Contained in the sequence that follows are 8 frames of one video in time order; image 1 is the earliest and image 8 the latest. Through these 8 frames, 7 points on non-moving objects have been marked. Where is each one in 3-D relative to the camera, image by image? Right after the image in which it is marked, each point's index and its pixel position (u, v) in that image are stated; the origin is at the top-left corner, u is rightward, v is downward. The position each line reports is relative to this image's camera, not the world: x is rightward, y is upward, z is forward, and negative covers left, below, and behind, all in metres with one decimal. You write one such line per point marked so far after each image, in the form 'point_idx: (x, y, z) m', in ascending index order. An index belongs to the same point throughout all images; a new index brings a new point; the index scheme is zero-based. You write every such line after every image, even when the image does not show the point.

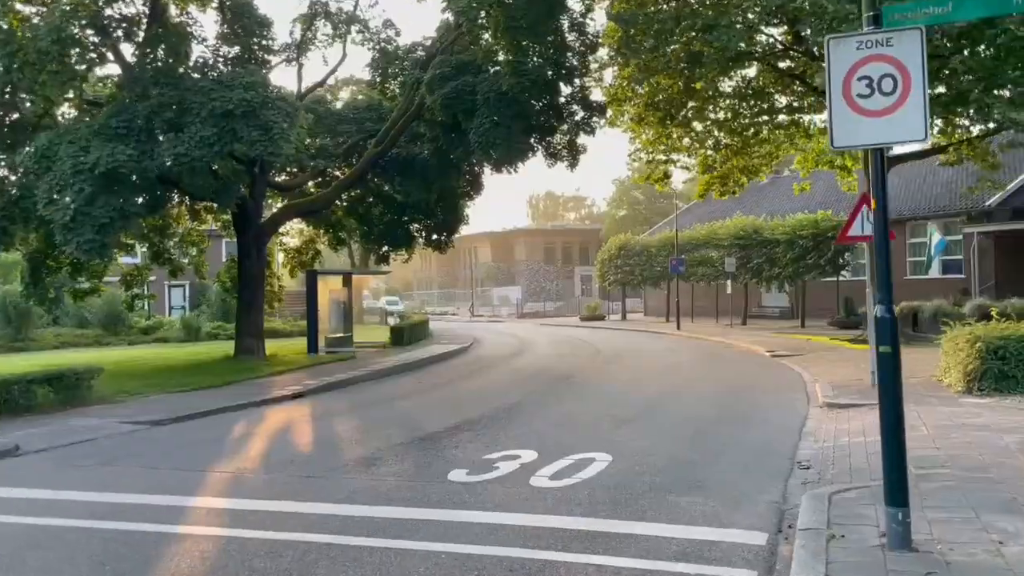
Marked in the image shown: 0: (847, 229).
0: (+4.9, +0.9, +12.4) m
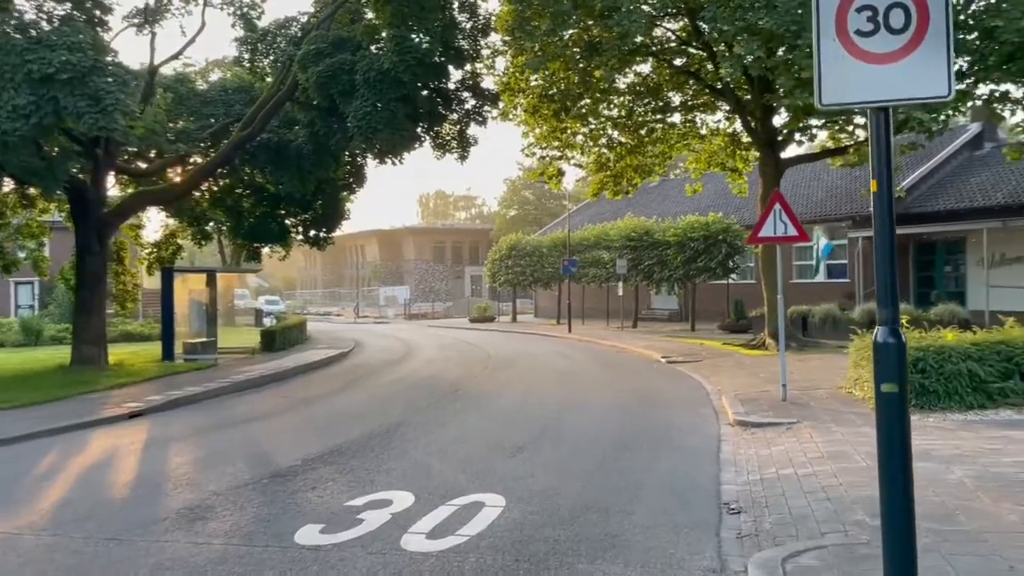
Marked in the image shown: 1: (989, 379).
0: (+3.3, +0.8, +11.4) m
1: (+5.7, -1.1, +10.0) m
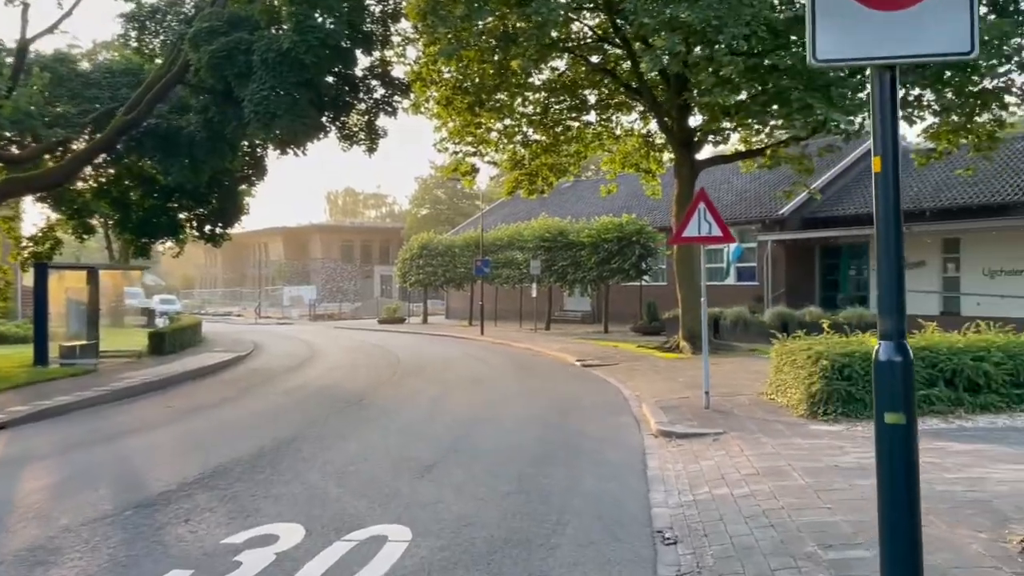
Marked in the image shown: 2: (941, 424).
0: (+2.2, +0.8, +10.8) m
1: (+4.6, -1.1, +9.7) m
2: (+4.7, -1.5, +9.2) m
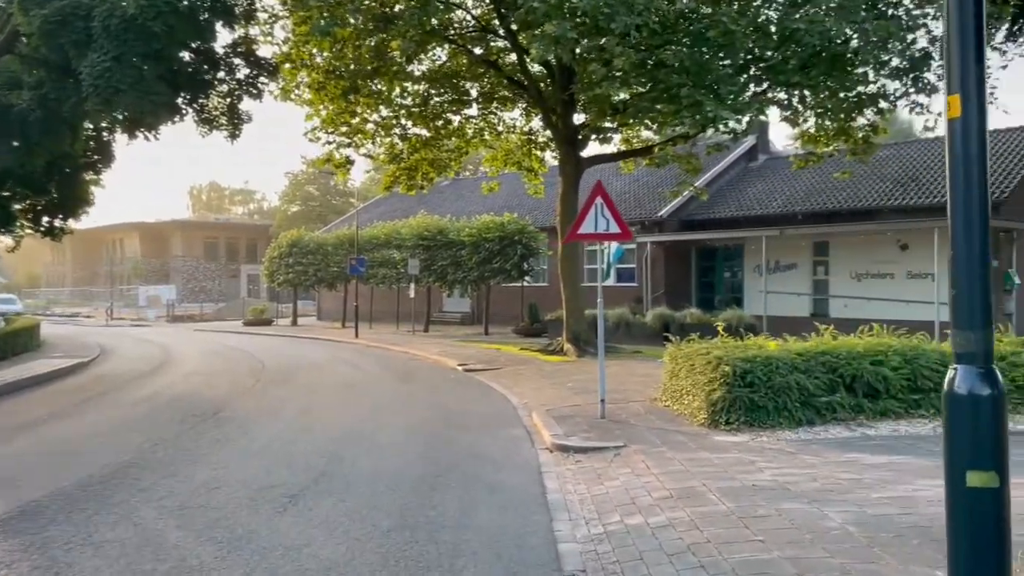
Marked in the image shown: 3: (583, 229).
0: (+0.8, +0.8, +10.1) m
1: (+3.4, -1.2, +9.3) m
2: (+3.5, -1.5, +8.8) m
3: (+0.9, +0.7, +10.0) m
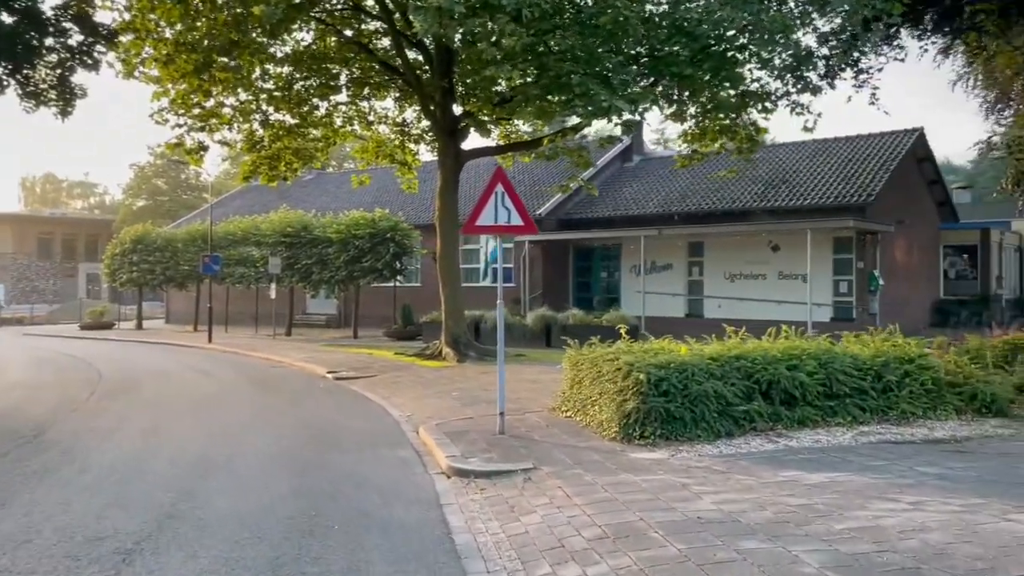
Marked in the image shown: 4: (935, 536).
0: (-0.4, +0.8, +8.9) m
1: (+2.3, -1.2, +8.5) m
2: (+2.5, -1.5, +8.1) m
3: (-0.3, +0.7, +8.9) m
4: (+2.6, -1.5, +5.1) m
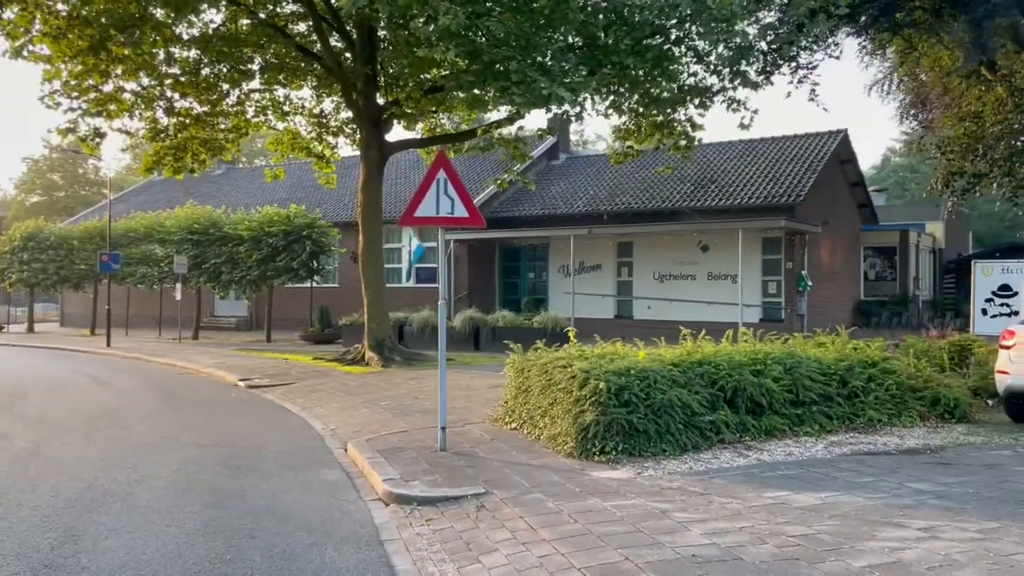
0: (-1.0, +0.8, +7.9) m
1: (+1.7, -1.1, +7.8) m
2: (+2.0, -1.5, +7.4) m
3: (-0.9, +0.7, +7.9) m
4: (+2.4, -1.5, +4.4) m
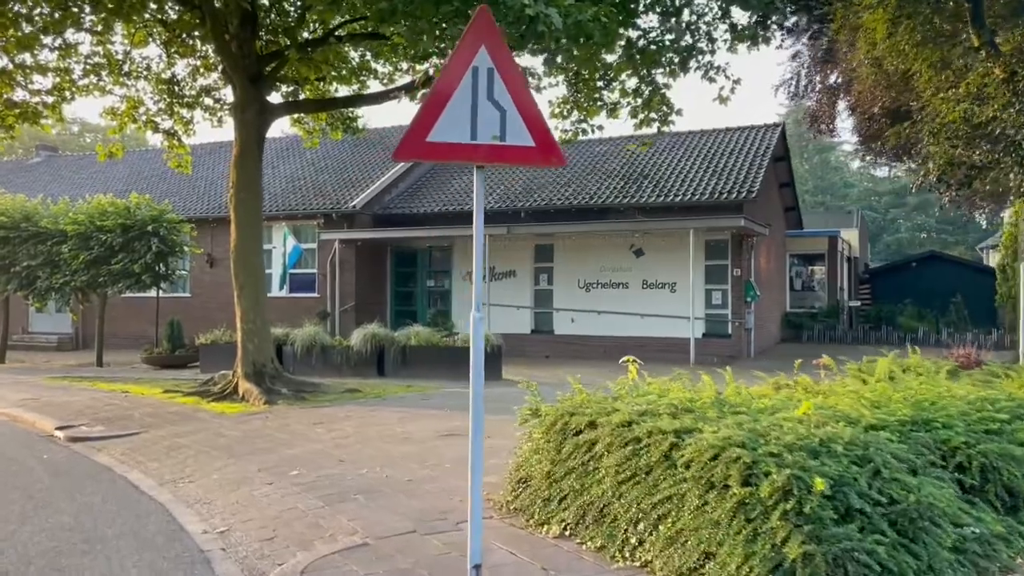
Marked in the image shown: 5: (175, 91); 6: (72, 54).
0: (-0.4, +0.8, +3.9) m
1: (+2.2, -1.2, +4.2) m
2: (+2.6, -1.5, +3.9) m
3: (-0.3, +0.7, +3.9) m
4: (+3.5, -1.5, +1.0) m
5: (-7.9, +4.6, +19.6) m
6: (-8.8, +4.8, +16.8) m
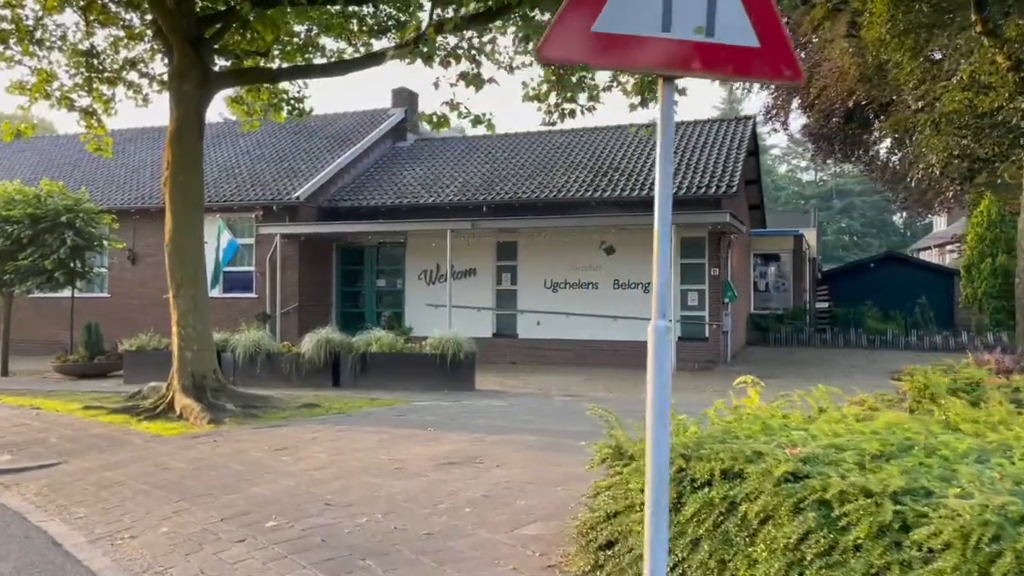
0: (+0.2, +0.8, +2.3) m
1: (+2.8, -1.1, +2.9) m
2: (+3.2, -1.5, +2.6) m
3: (+0.3, +0.7, +2.3) m
4: (+4.4, -1.5, -0.2) m
5: (-8.6, +4.7, +17.3) m
6: (-9.3, +4.8, +14.5) m
